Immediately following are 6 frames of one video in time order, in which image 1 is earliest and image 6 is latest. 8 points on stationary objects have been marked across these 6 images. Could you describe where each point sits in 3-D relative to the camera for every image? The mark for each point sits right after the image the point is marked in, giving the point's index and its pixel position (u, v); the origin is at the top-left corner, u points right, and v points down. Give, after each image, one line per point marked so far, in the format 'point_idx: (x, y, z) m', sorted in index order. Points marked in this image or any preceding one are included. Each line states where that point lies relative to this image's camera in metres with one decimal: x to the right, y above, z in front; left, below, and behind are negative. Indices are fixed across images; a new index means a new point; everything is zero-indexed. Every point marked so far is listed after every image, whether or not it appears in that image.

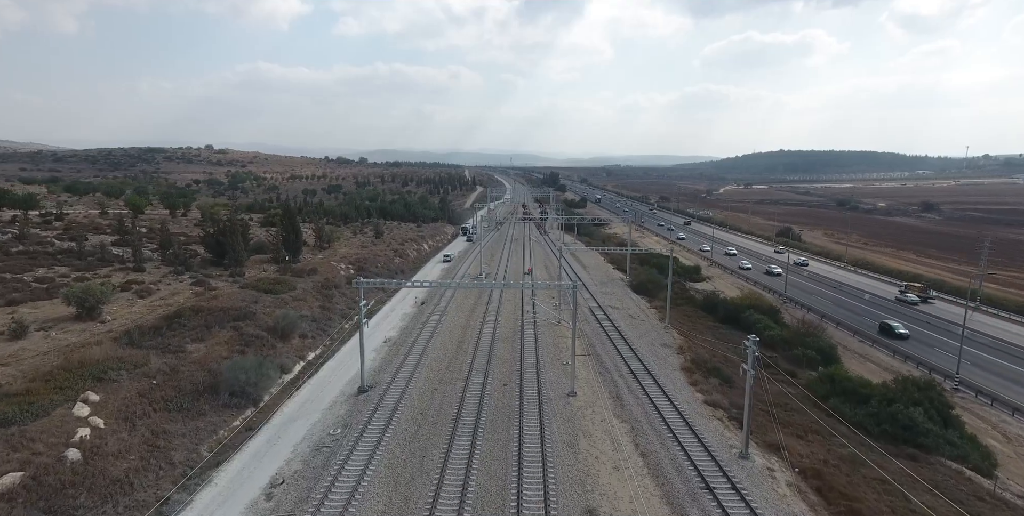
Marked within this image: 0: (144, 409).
0: (-11.2, -4.6, +19.1) m
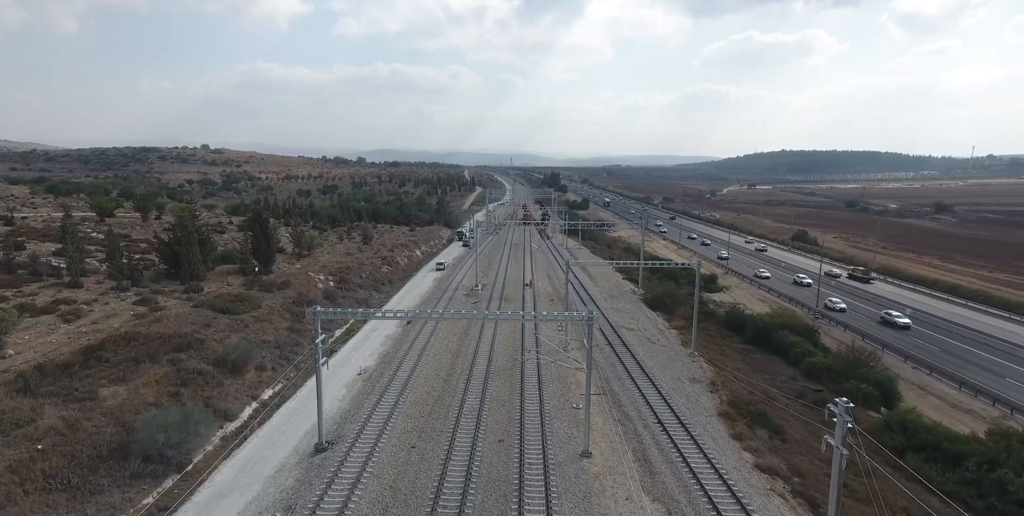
0: (-11.3, -5.3, +14.2) m
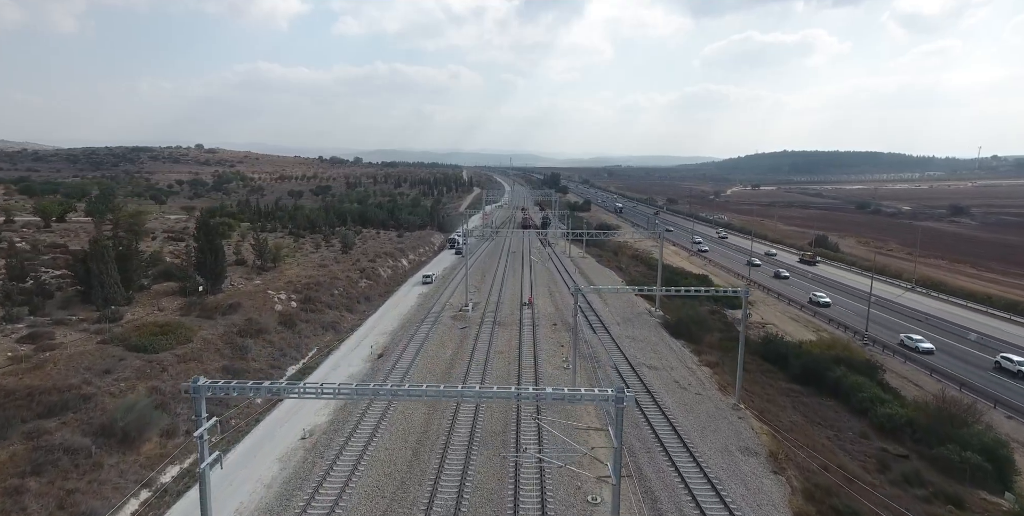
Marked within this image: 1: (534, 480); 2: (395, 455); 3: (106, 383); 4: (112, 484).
0: (-11.5, -6.1, +7.9) m
1: (+0.6, -5.6, +16.2) m
2: (-3.3, -5.4, +17.7) m
3: (-12.8, -4.0, +19.9) m
4: (-10.0, -5.6, +15.6) m
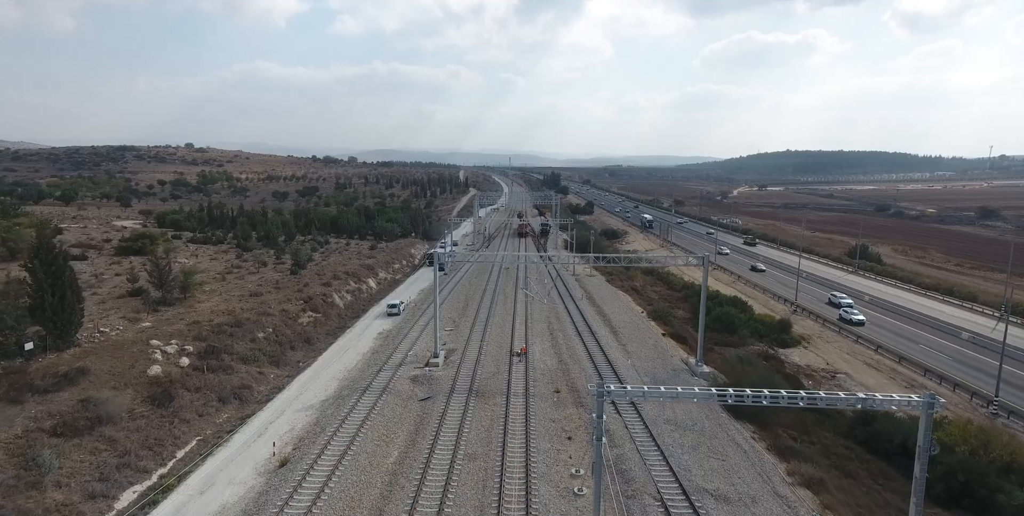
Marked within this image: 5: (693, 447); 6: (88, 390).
0: (-12.1, -7.5, -2.4) m
1: (0.0, -7.0, +5.9) m
2: (-3.8, -6.8, +7.5) m
3: (-13.4, -5.4, +9.6) m
4: (-10.5, -7.0, +5.3) m
5: (+5.3, -5.5, +18.2) m
6: (-13.1, -4.1, +19.6) m
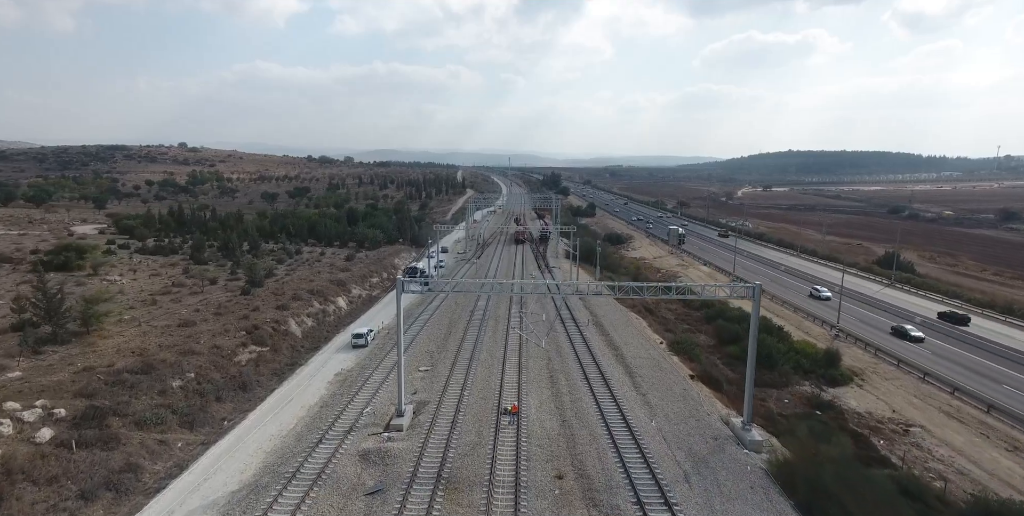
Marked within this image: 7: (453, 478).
0: (-12.5, -8.4, -8.9) m
1: (-0.4, -8.0, -0.6) m
2: (-4.2, -7.8, +0.9) m
3: (-13.8, -6.3, +3.1) m
4: (-10.9, -7.9, -1.2) m
5: (+4.9, -6.4, +11.7) m
6: (-13.5, -5.1, +13.0) m
7: (-1.6, -5.9, +16.8) m
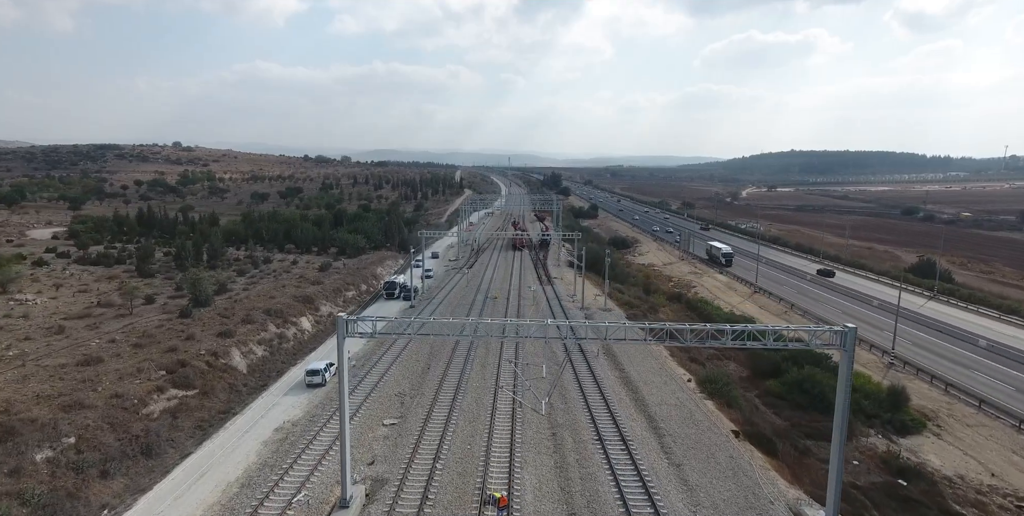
0: (-12.8, -9.1, -14.8) m
1: (-0.7, -8.6, -6.5) m
2: (-4.5, -8.4, -5.0) m
3: (-14.1, -7.0, -2.8) m
4: (-11.2, -8.6, -7.1) m
5: (+4.6, -7.1, +5.8) m
6: (-13.8, -5.7, +7.1) m
7: (-1.9, -6.6, +10.9) m
